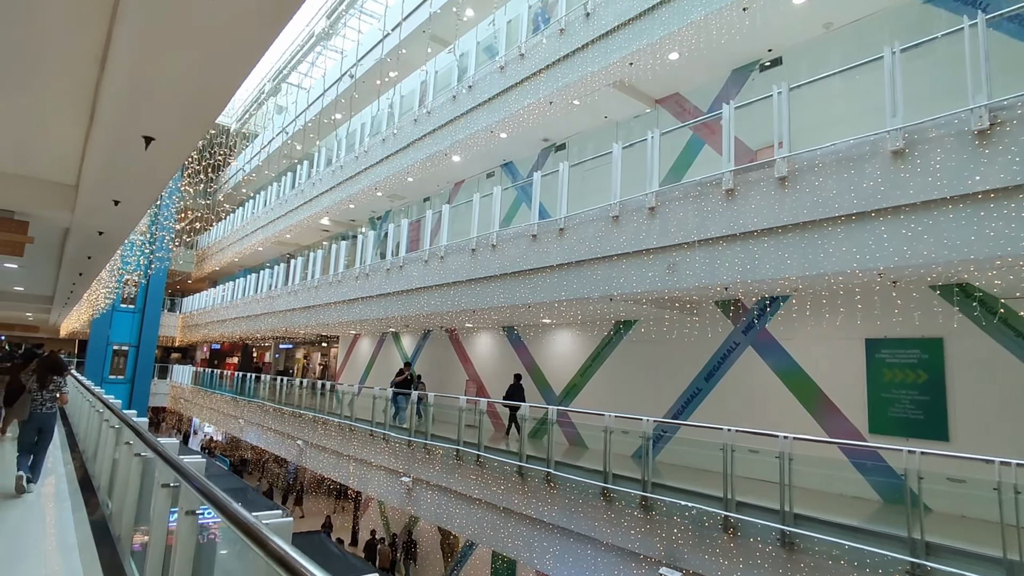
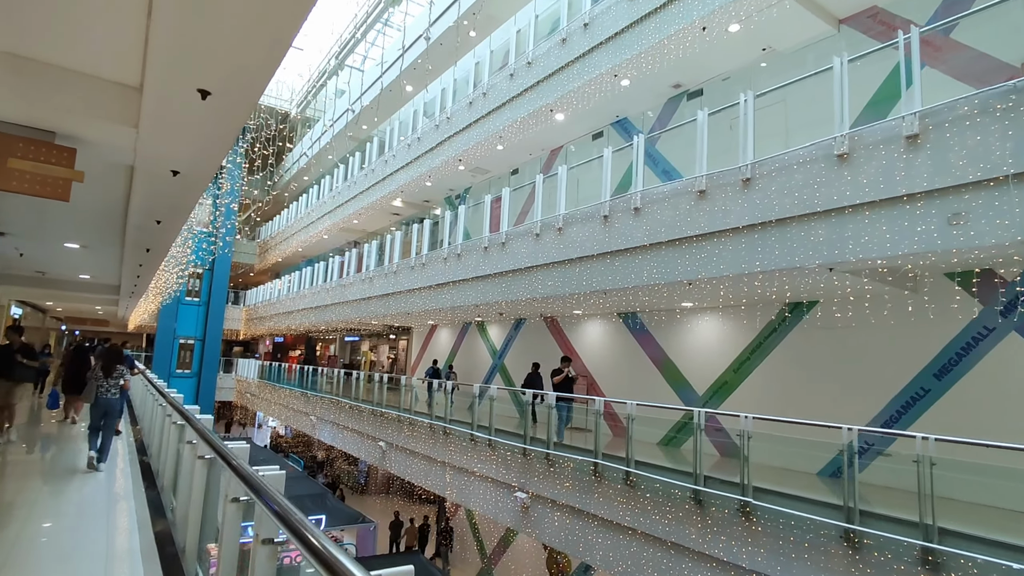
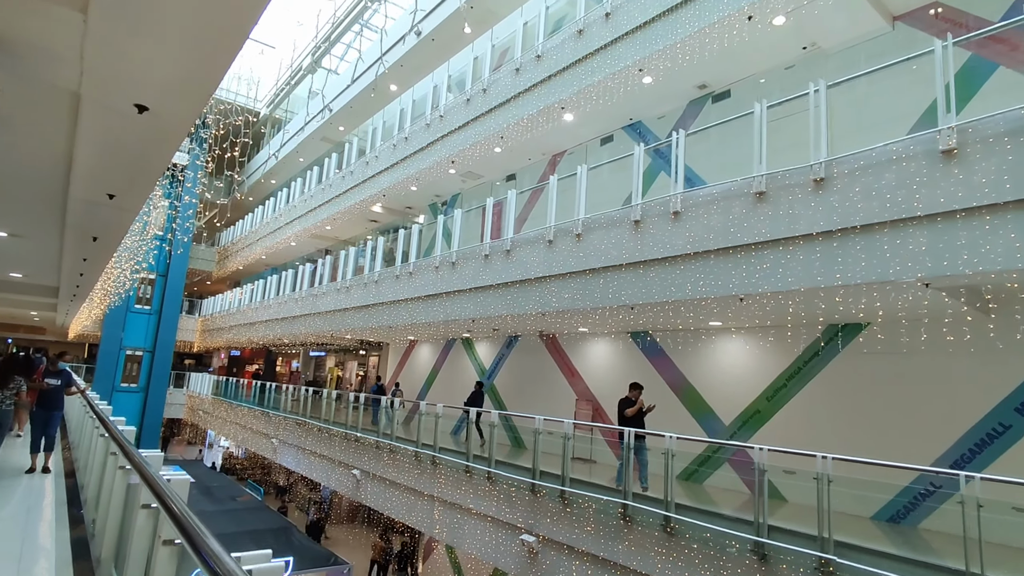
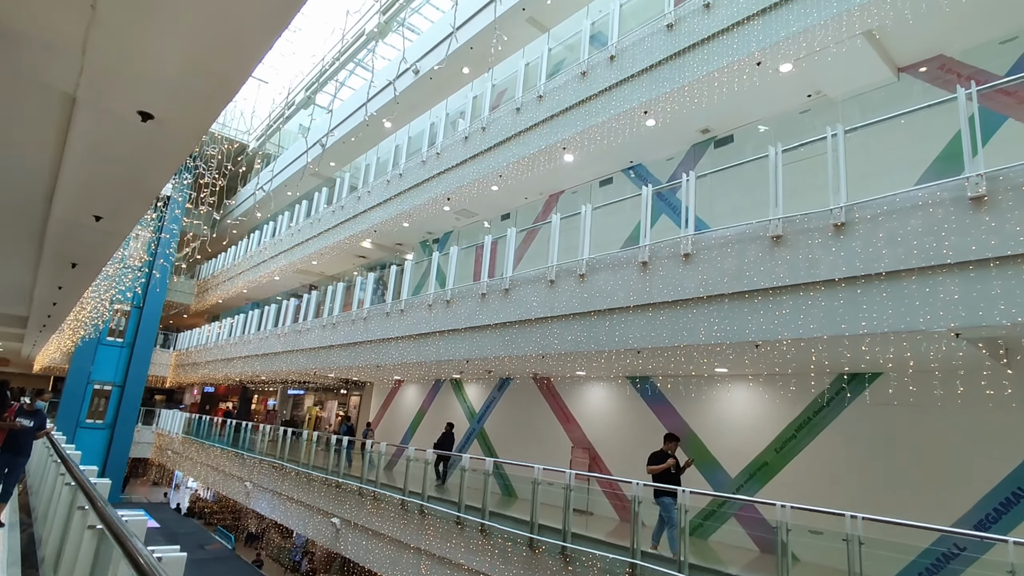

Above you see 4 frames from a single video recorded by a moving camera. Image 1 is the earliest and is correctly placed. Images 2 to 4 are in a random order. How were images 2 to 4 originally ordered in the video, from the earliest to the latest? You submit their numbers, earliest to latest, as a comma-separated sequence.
2, 3, 4
